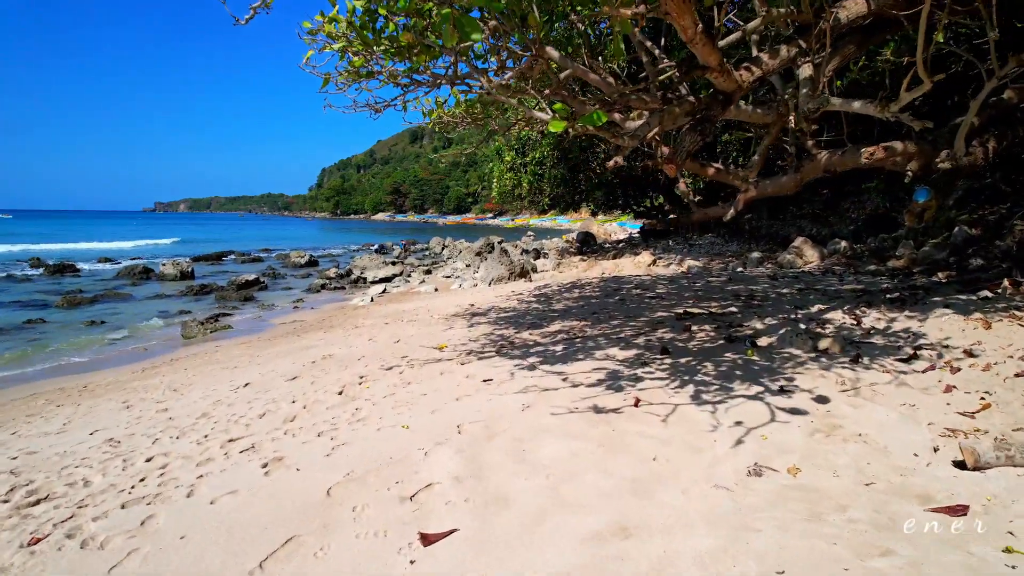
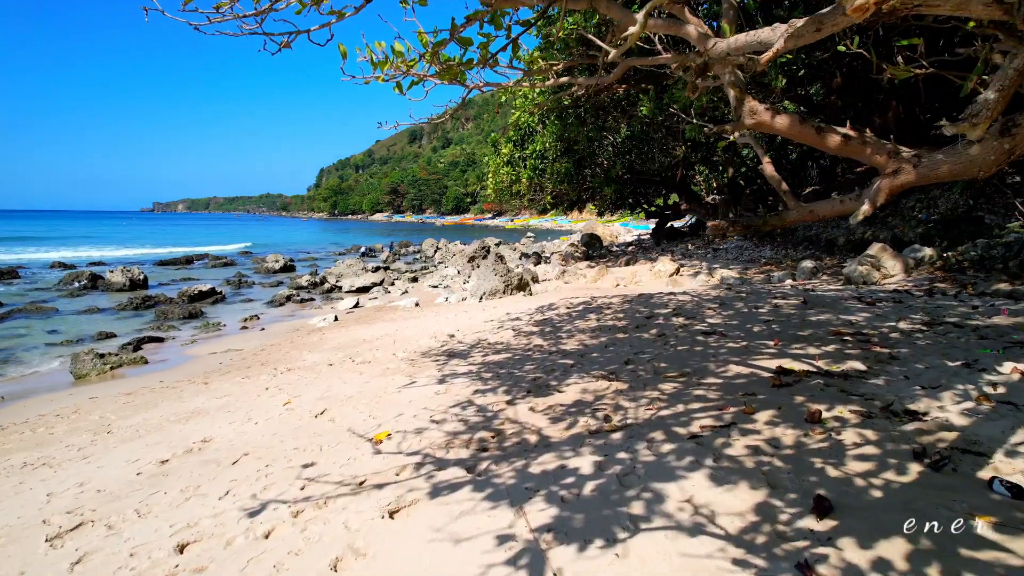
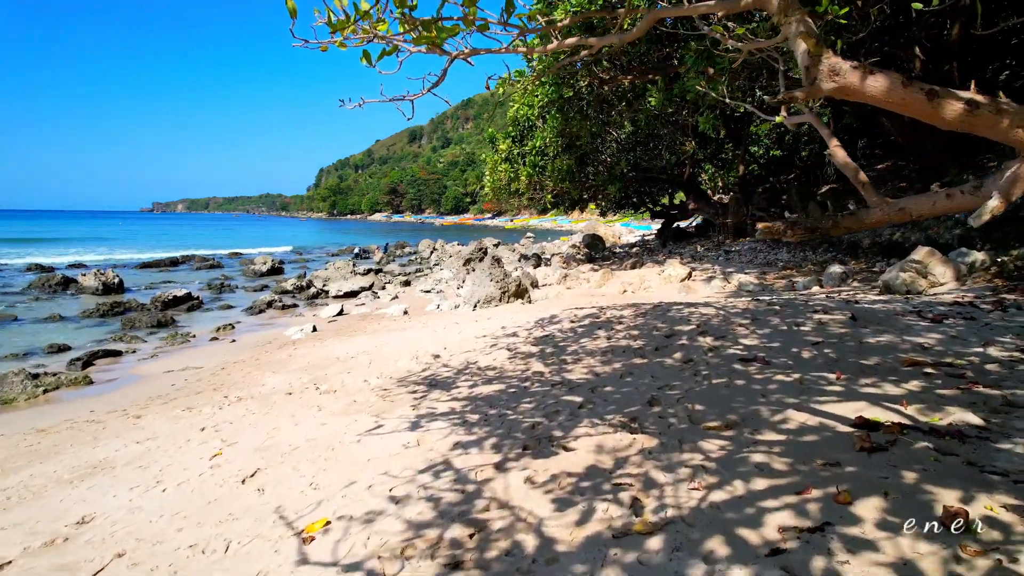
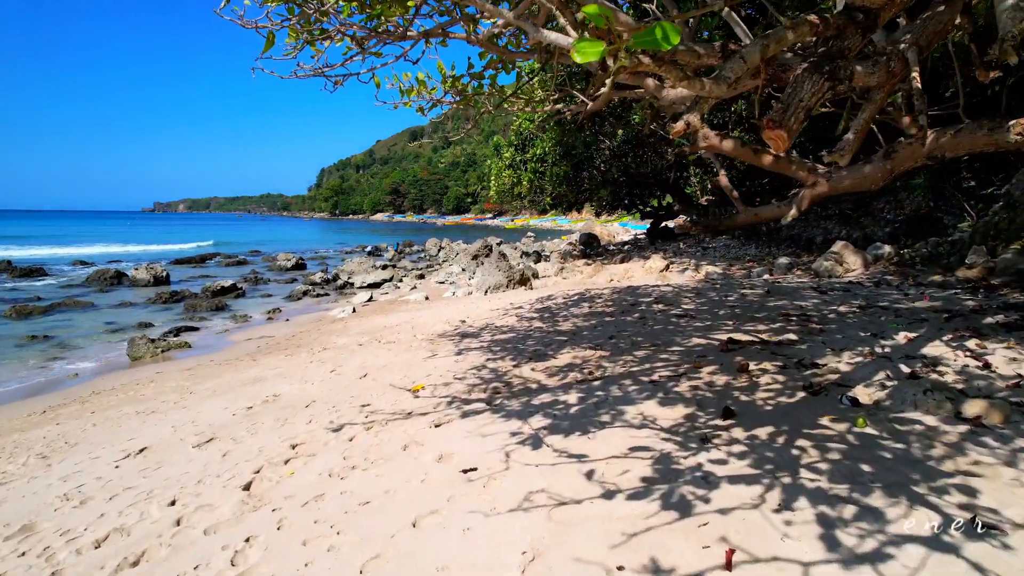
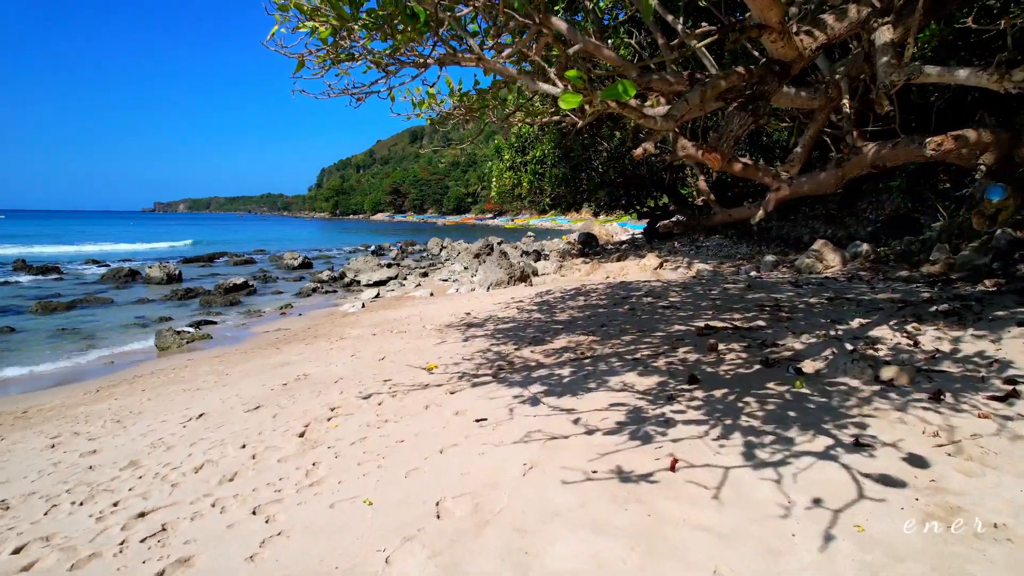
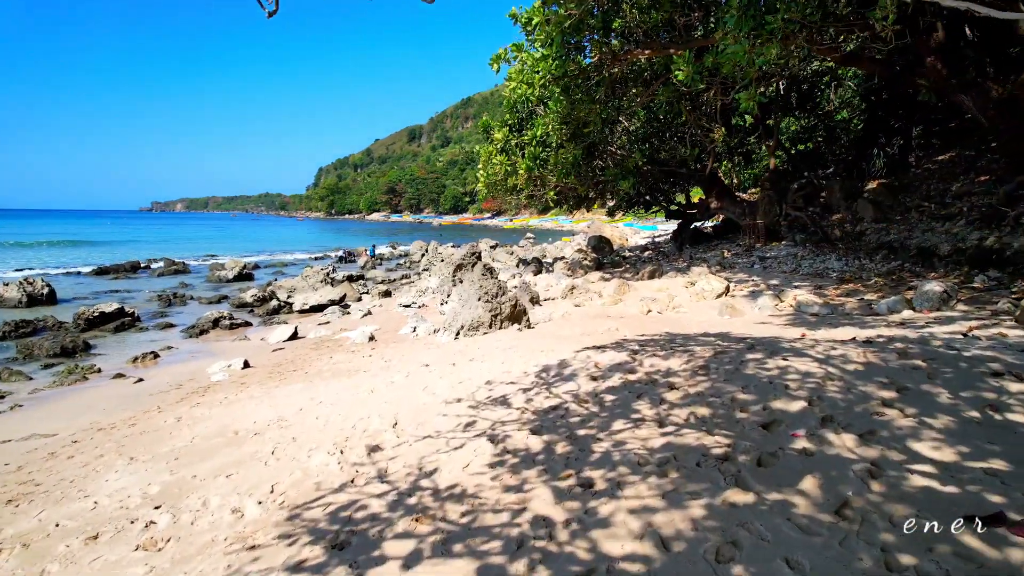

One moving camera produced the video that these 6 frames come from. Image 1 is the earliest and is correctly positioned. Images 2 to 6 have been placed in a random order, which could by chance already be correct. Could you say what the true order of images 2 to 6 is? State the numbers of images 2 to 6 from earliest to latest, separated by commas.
5, 4, 2, 3, 6
